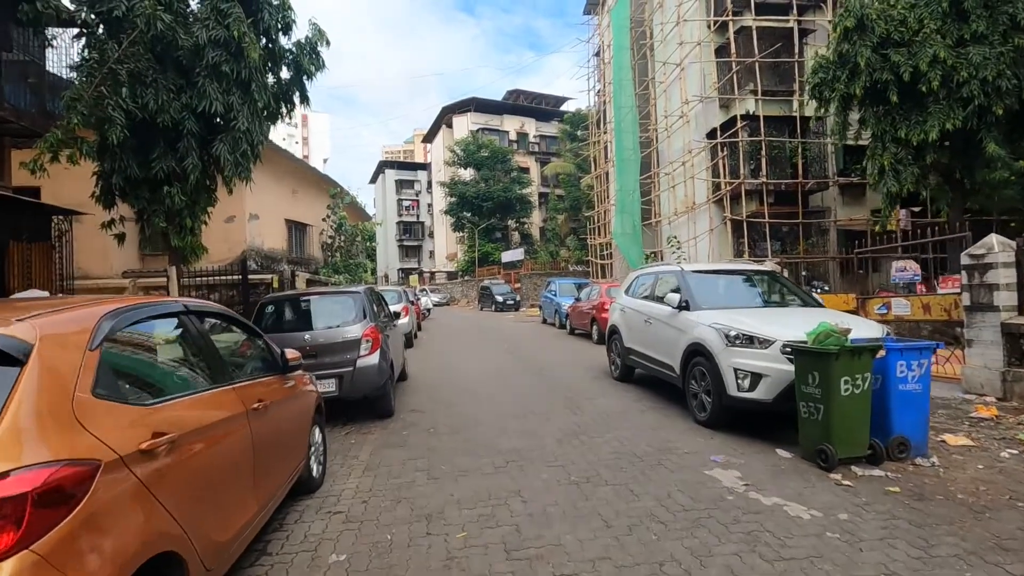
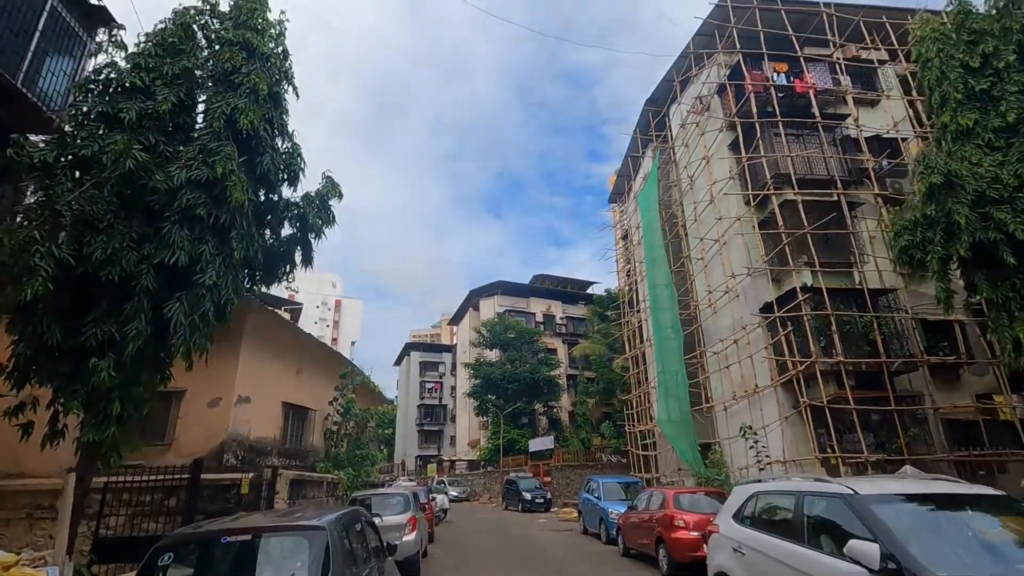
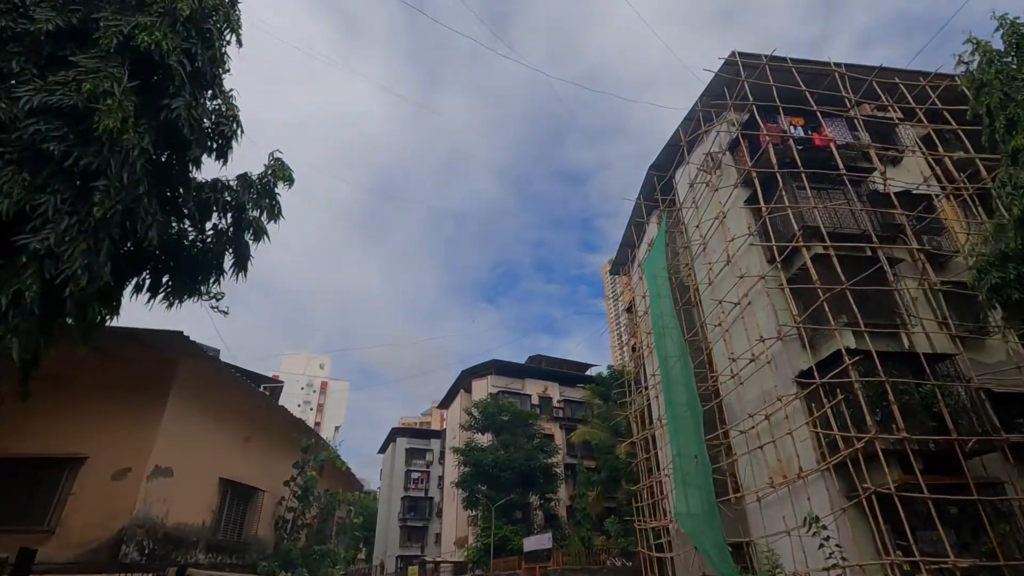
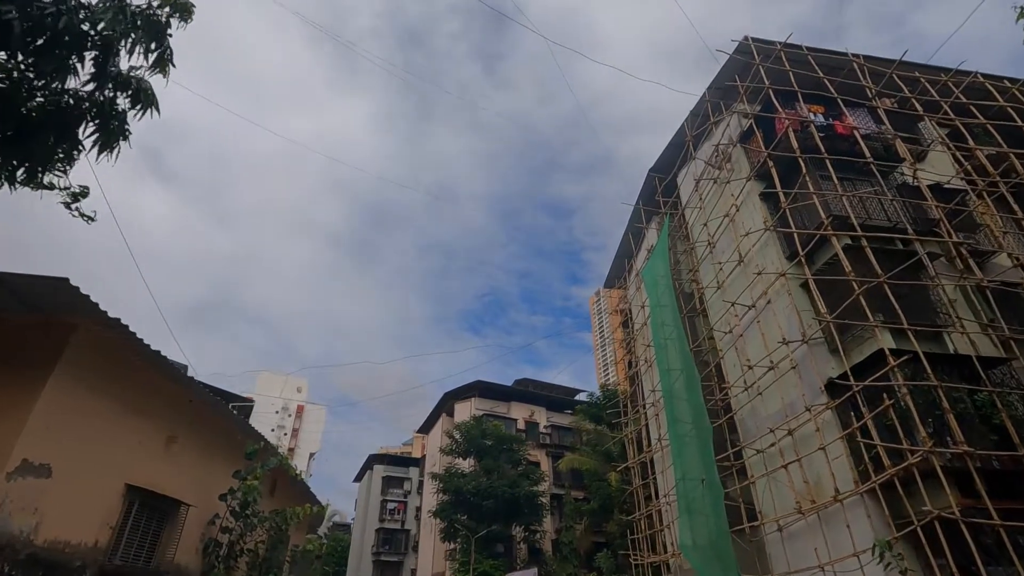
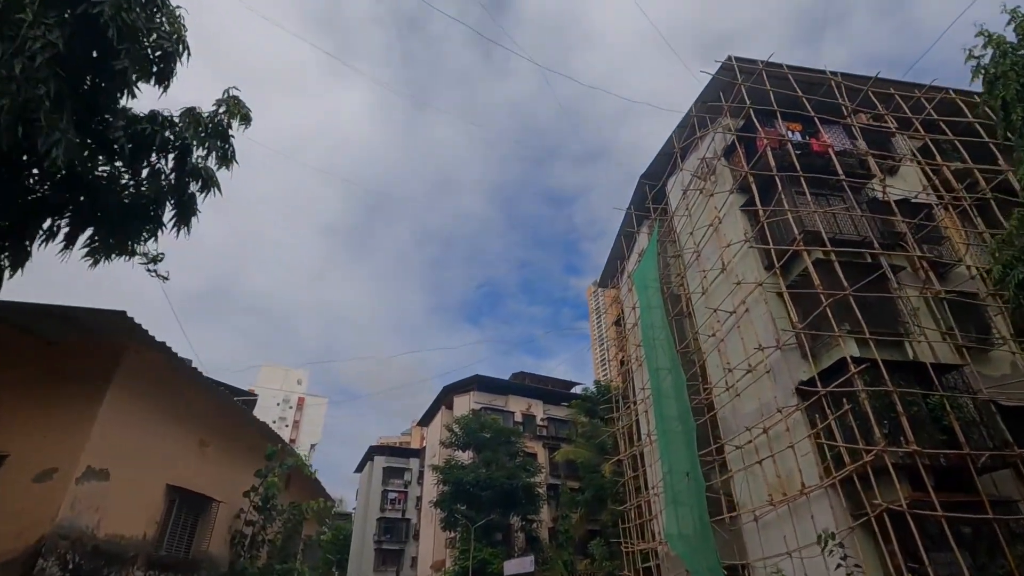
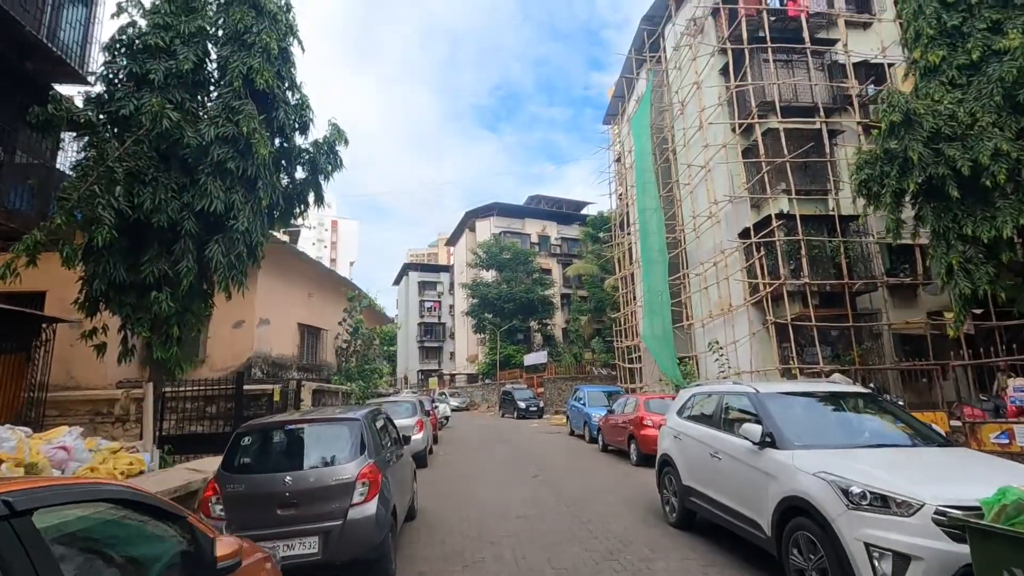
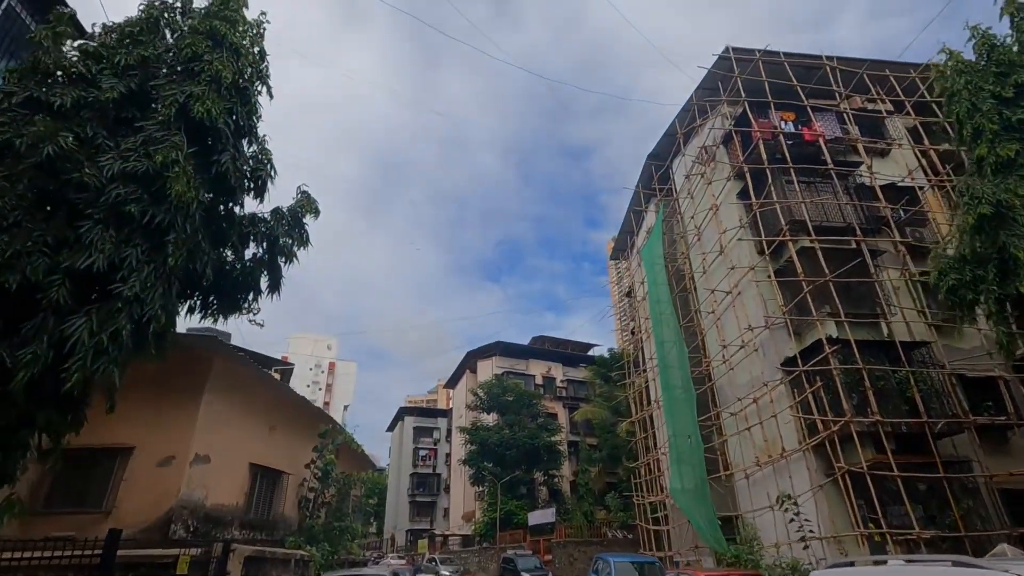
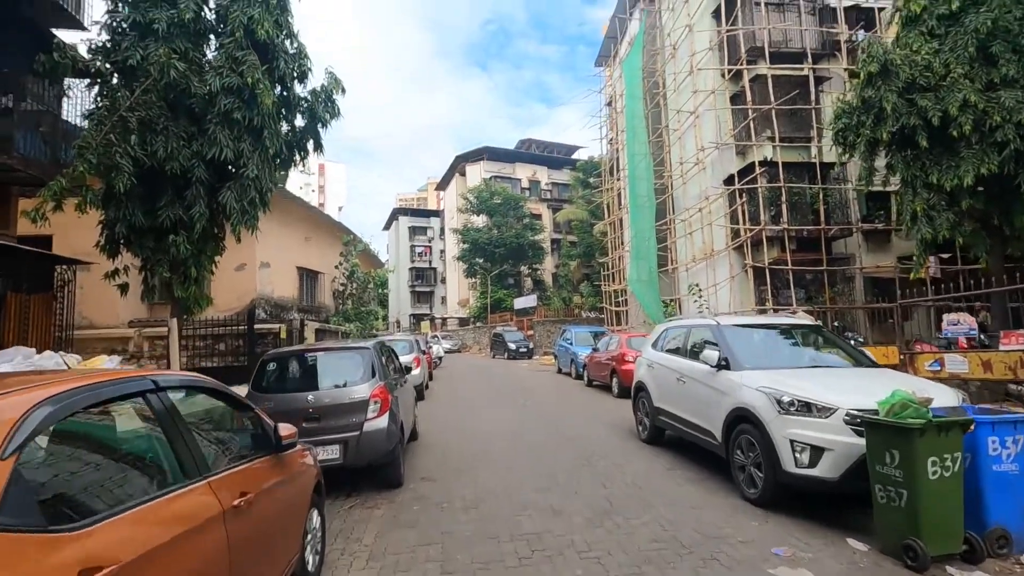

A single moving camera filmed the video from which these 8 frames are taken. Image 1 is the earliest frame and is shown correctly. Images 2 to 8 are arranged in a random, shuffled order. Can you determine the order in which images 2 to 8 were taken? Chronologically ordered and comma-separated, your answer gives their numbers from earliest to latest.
8, 6, 2, 7, 3, 5, 4
